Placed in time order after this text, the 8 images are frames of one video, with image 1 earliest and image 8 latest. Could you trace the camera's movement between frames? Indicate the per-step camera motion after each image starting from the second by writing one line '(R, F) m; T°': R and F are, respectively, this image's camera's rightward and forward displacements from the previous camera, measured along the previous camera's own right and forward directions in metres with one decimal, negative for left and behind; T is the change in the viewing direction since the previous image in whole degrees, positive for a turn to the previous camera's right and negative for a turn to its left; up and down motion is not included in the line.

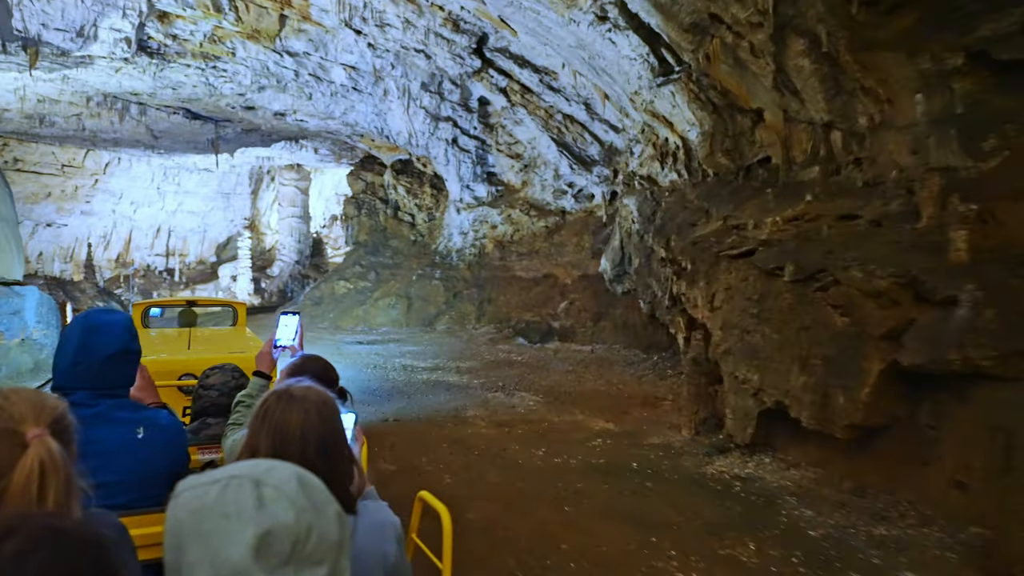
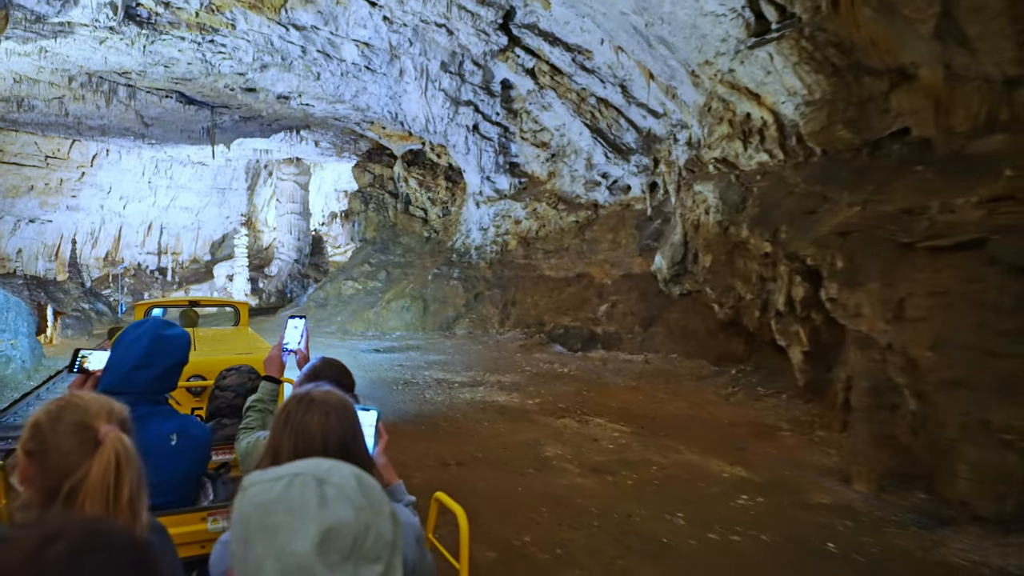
(-0.9, +1.6) m; +1°
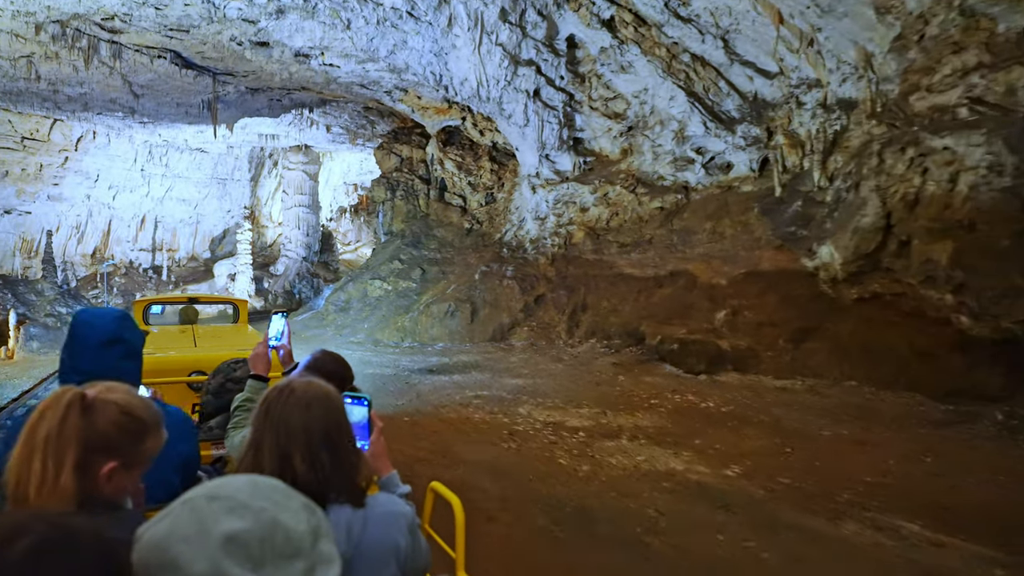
(-1.5, +3.0) m; 0°
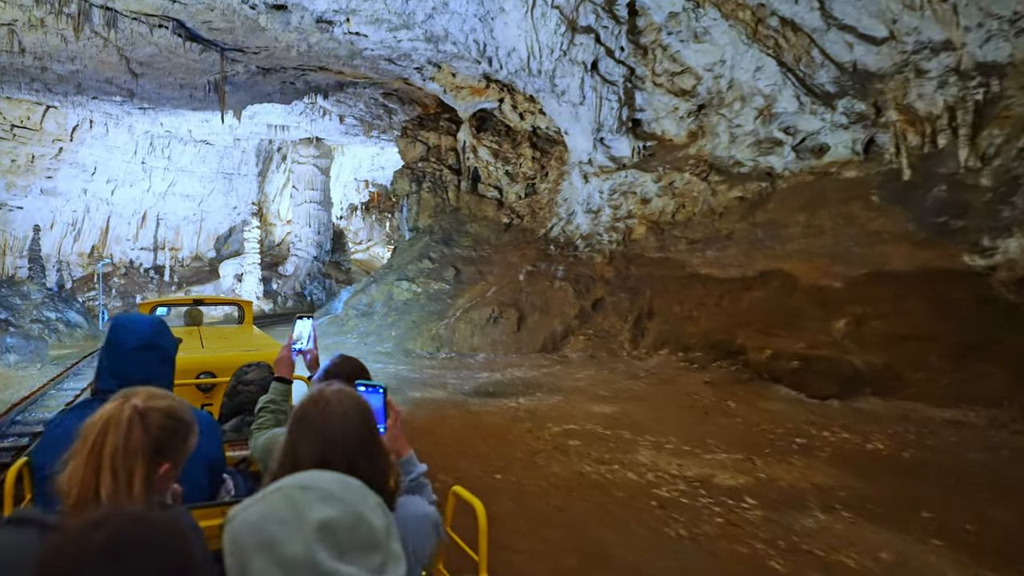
(-1.0, +1.8) m; 0°
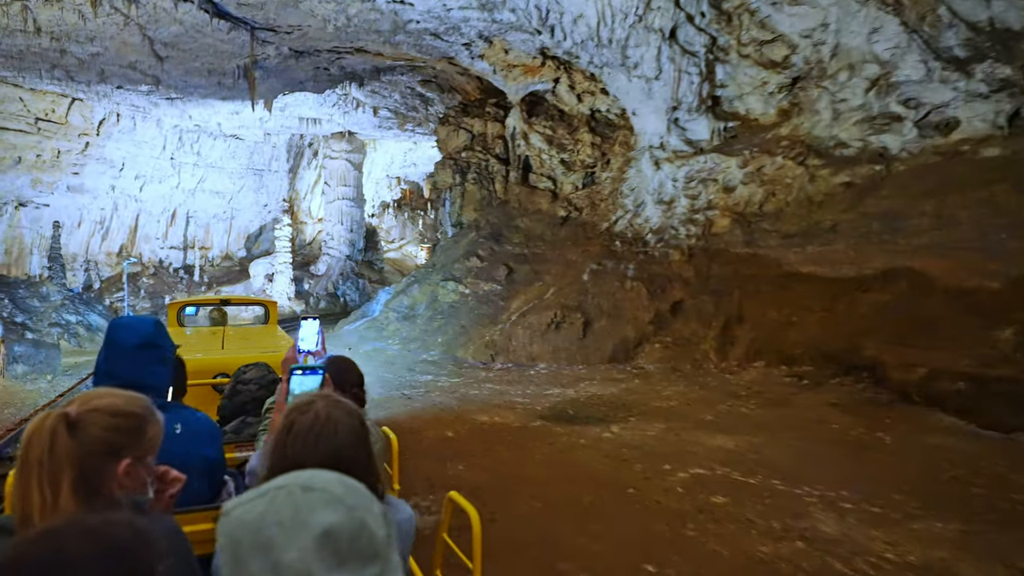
(-0.7, +1.4) m; -2°
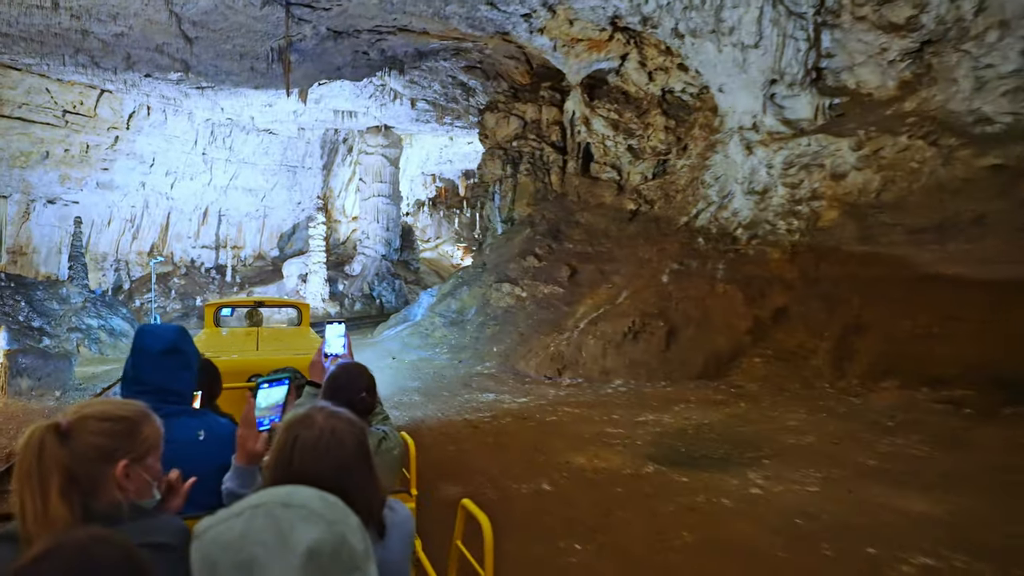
(-0.6, +1.4) m; -3°
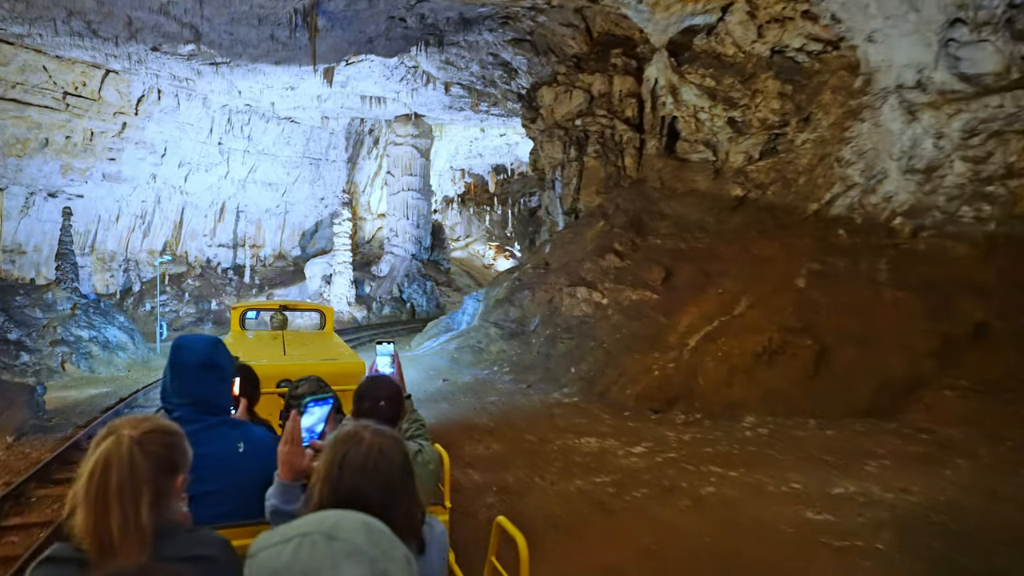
(-0.9, +2.2) m; -2°
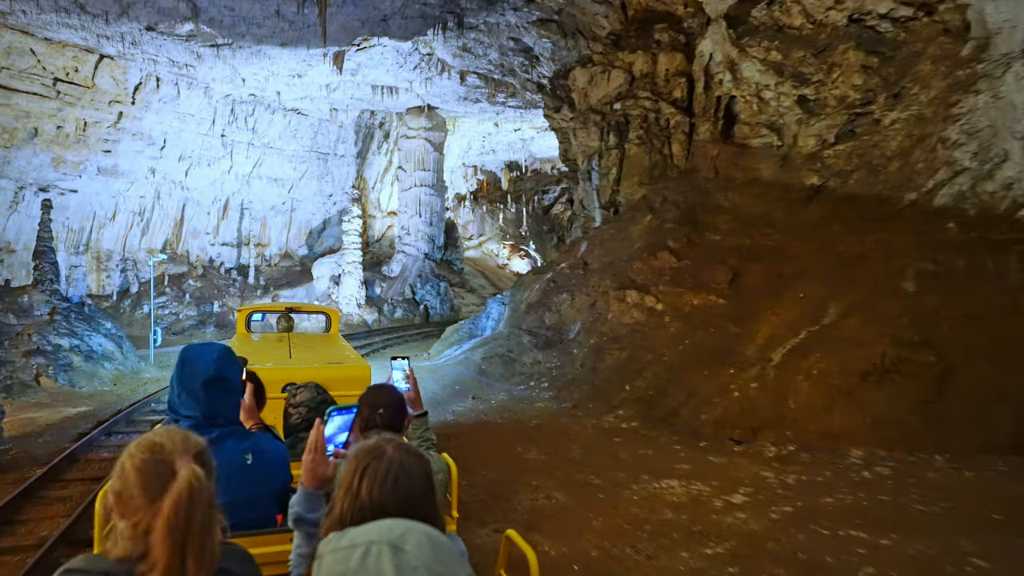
(-0.4, +1.2) m; -1°
